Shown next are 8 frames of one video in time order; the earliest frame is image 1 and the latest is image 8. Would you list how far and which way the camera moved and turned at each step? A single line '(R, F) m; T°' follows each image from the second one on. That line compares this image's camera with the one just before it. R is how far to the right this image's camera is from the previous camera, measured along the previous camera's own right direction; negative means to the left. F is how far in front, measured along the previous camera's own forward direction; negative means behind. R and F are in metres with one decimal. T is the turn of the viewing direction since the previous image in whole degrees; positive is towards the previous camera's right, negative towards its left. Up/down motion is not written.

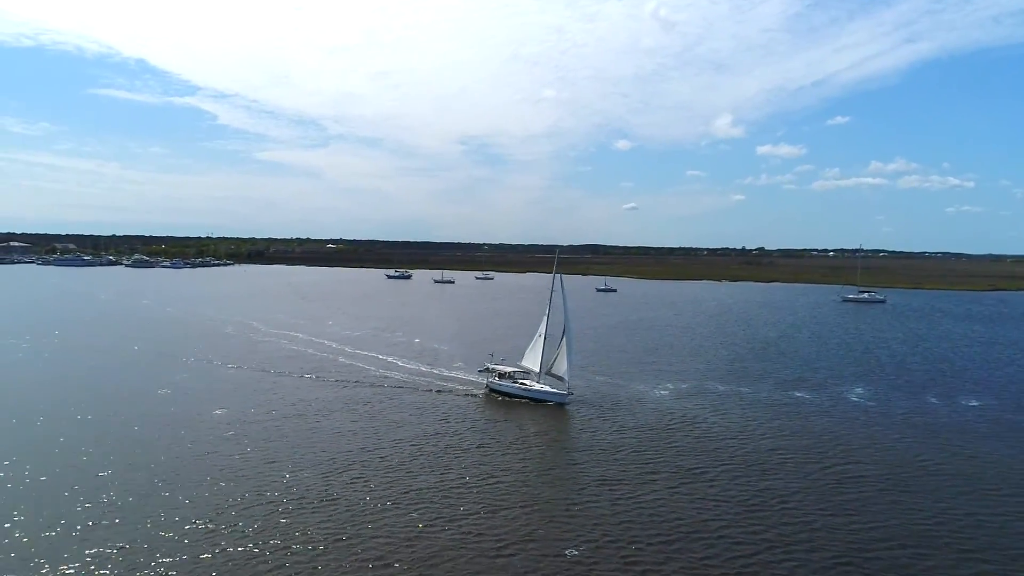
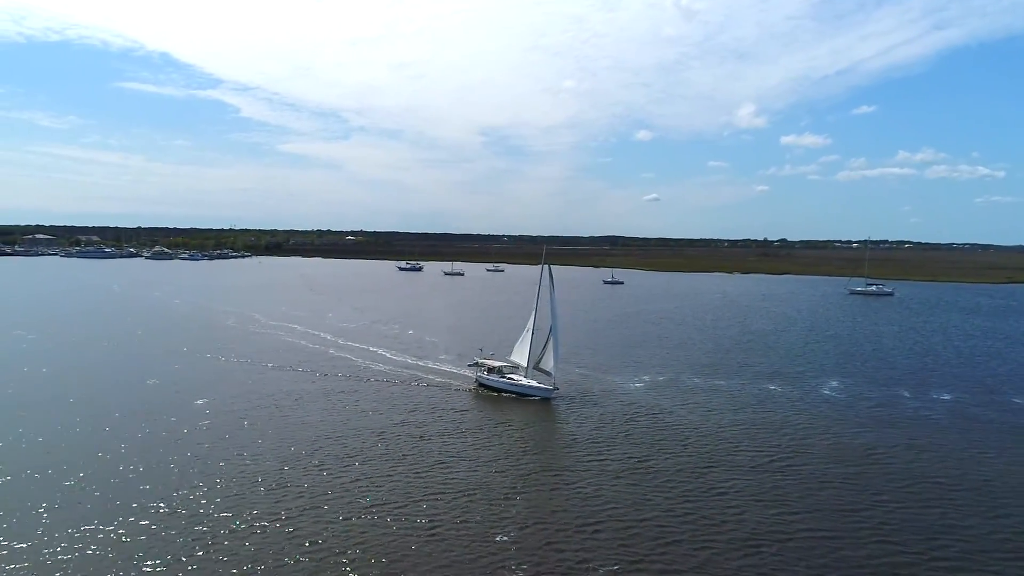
(+2.3, -1.0) m; -2°
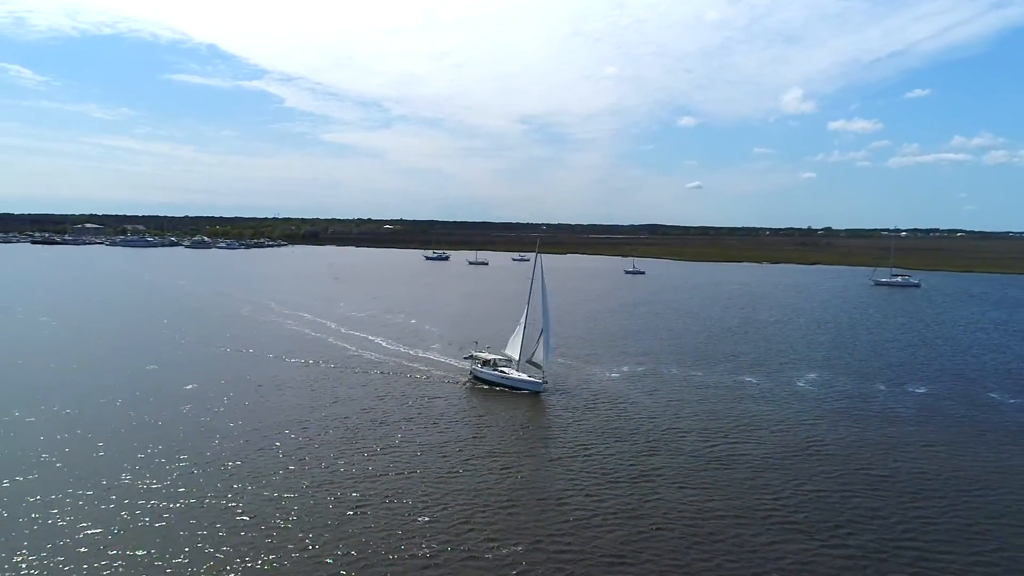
(+3.2, -1.2) m; -3°
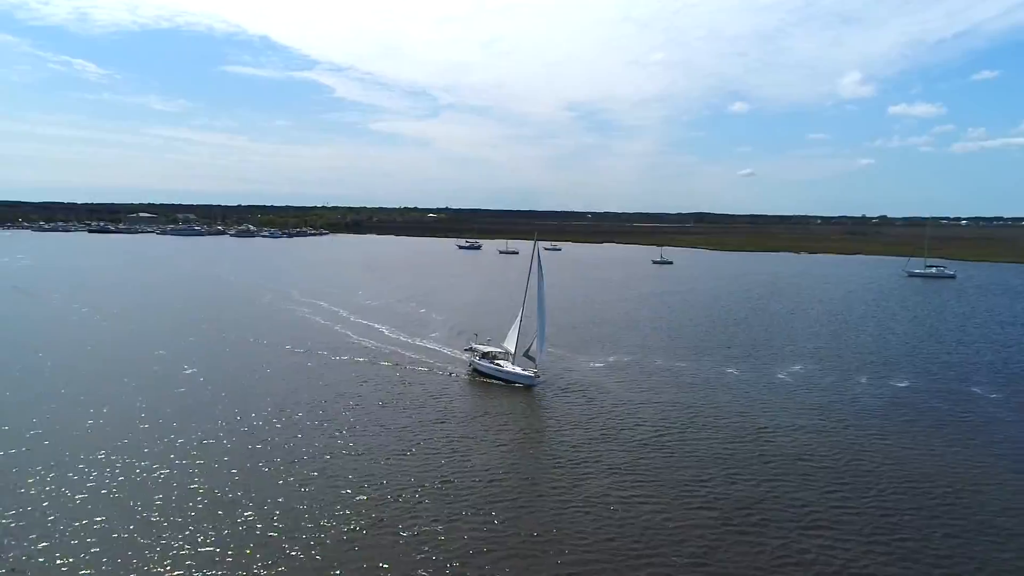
(+3.4, -1.3) m; -4°
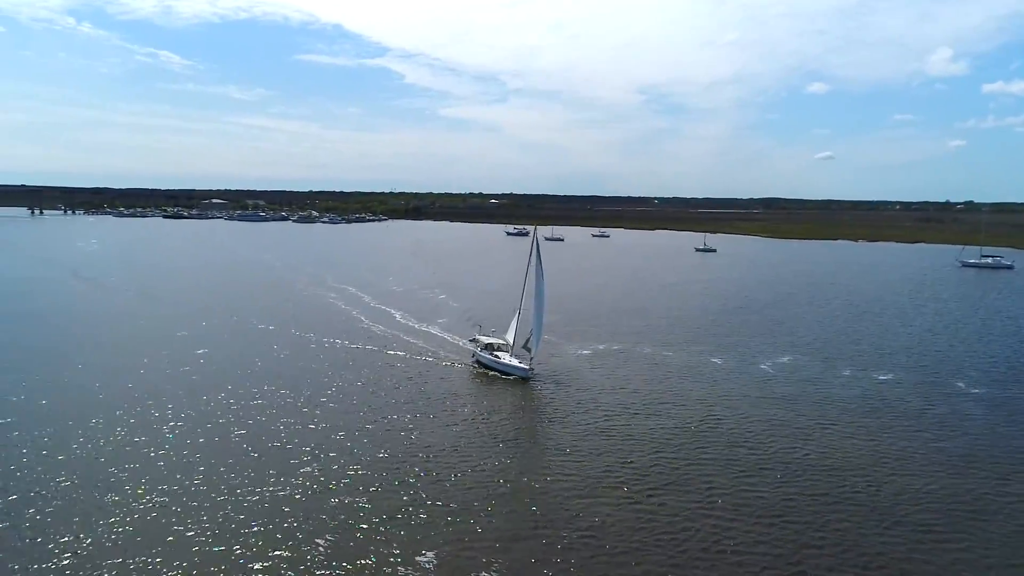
(+4.3, -1.5) m; -5°
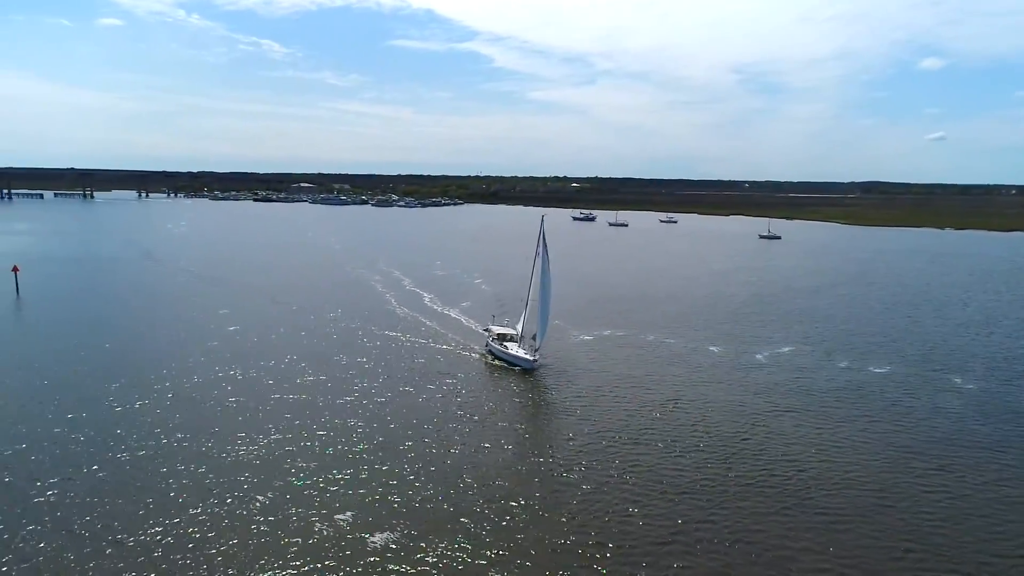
(+4.8, -1.7) m; -7°
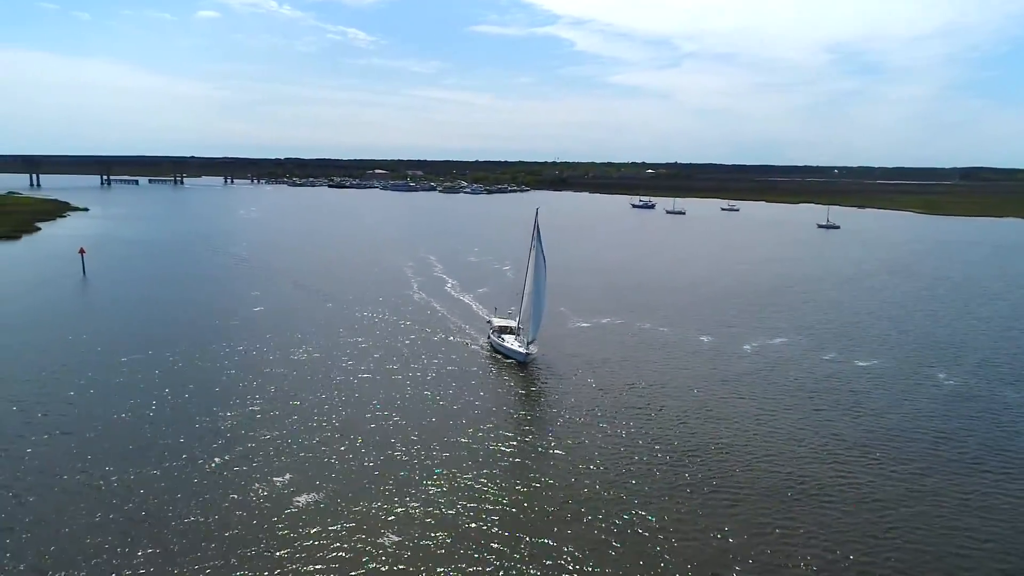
(+4.8, -1.6) m; -6°
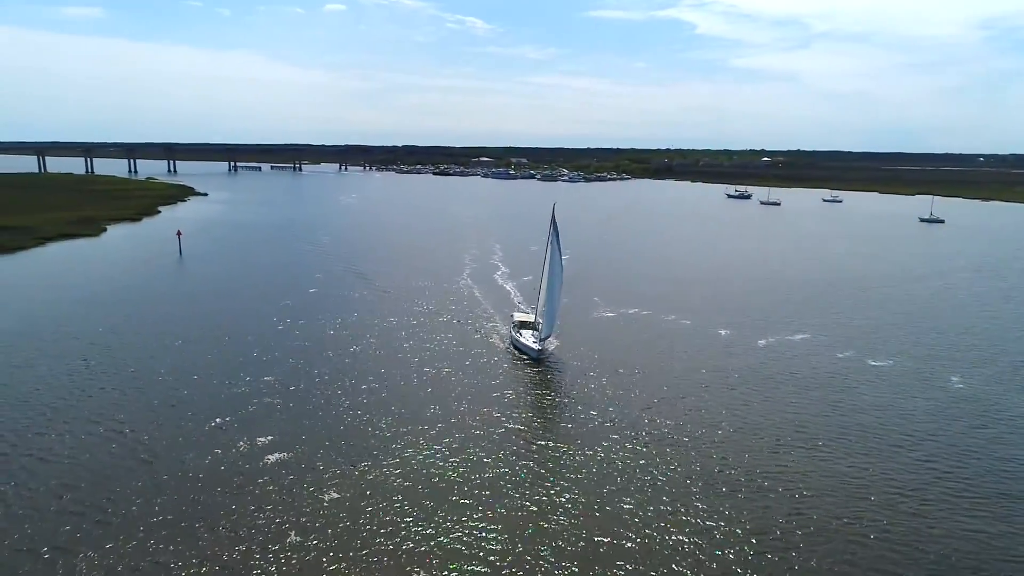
(+5.3, -1.6) m; -9°
